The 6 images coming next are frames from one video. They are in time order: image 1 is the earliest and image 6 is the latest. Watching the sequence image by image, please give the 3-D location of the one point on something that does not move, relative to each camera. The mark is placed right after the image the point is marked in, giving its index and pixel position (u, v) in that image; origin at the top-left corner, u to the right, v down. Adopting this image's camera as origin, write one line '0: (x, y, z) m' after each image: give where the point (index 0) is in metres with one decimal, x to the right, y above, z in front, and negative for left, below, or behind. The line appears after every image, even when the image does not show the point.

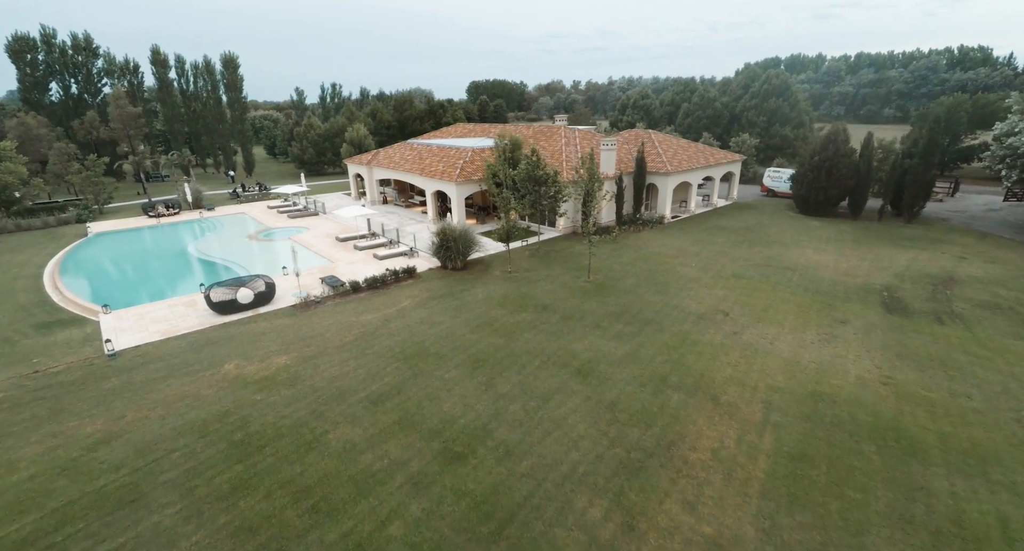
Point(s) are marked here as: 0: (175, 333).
0: (-12.1, -2.1, +17.8) m
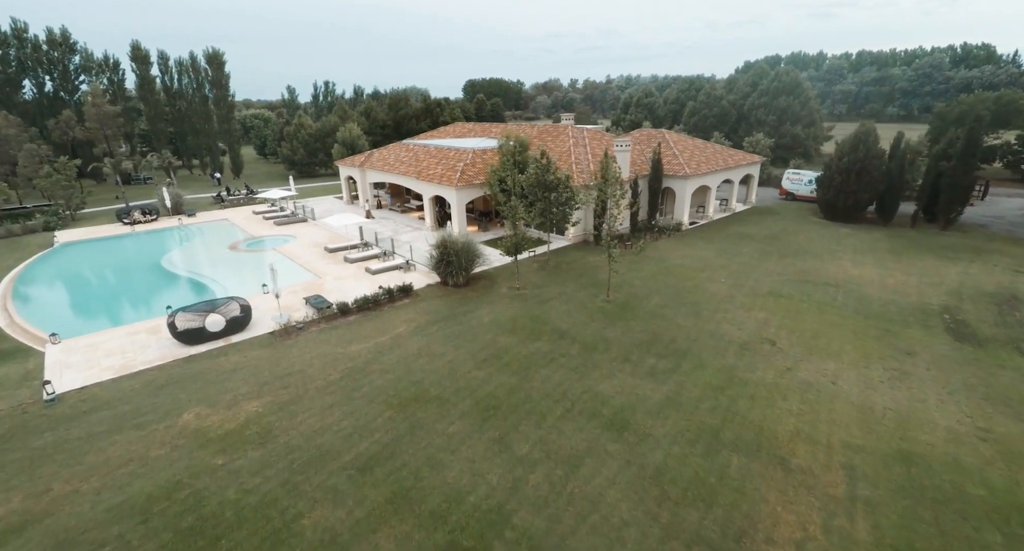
0: (-11.7, -2.9, +15.2) m
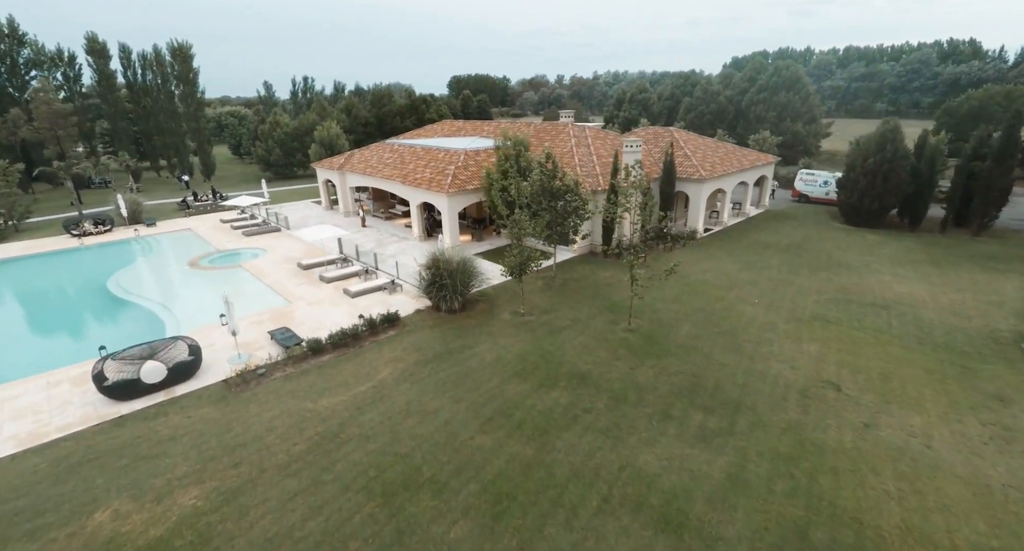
0: (-11.4, -3.9, +11.9) m
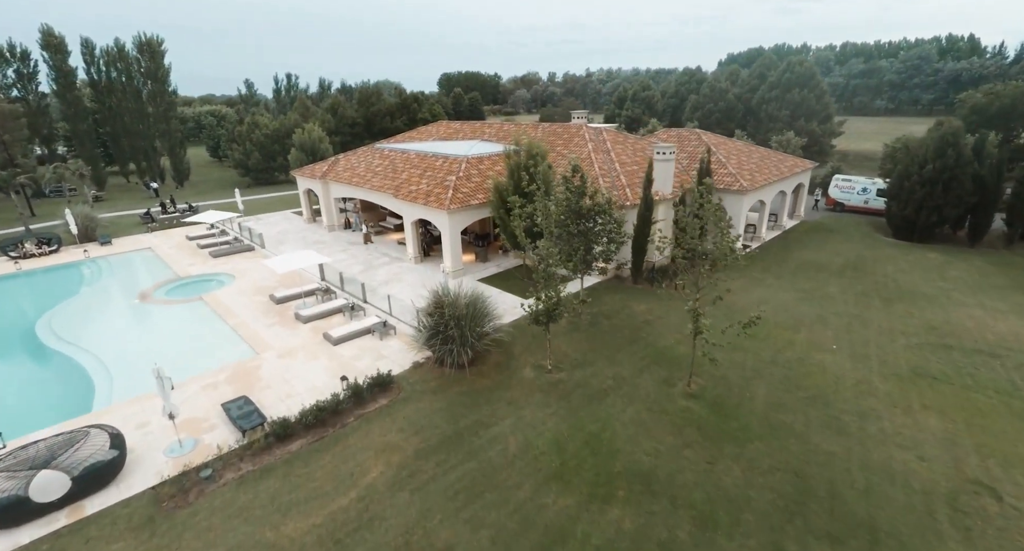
0: (-10.5, -5.4, +8.0) m
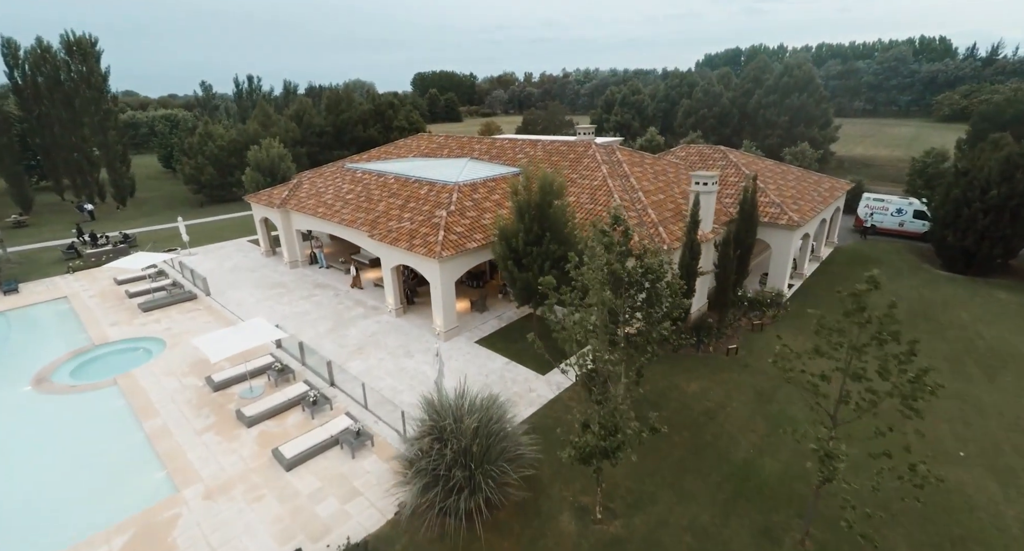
0: (-9.5, -7.8, +3.3) m
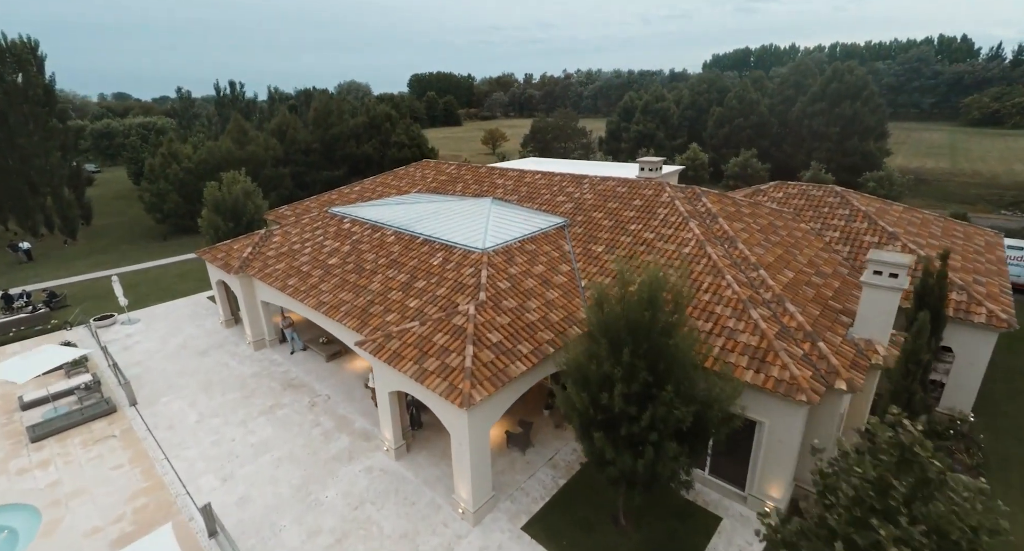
0: (-7.9, -11.0, -3.2) m
